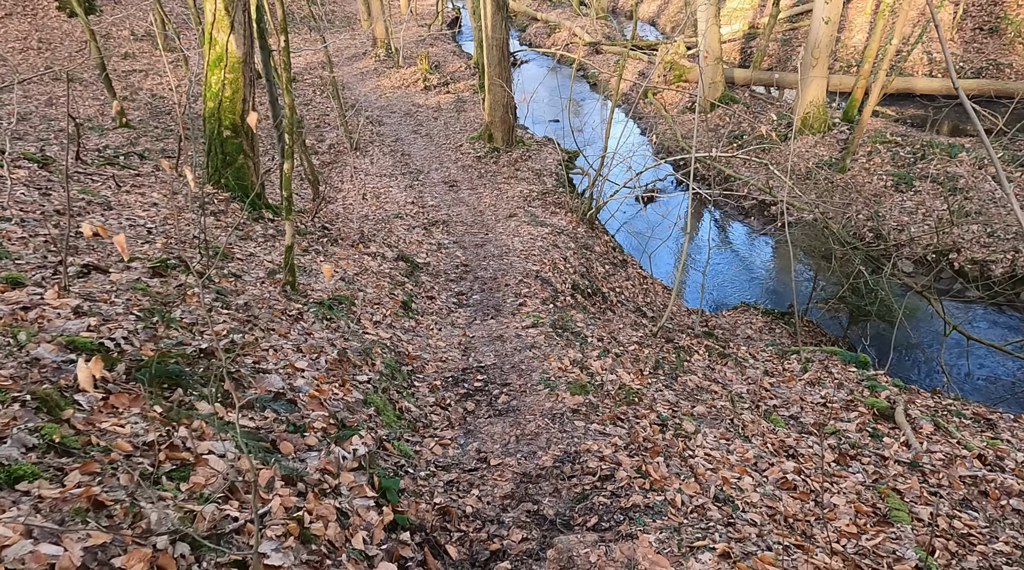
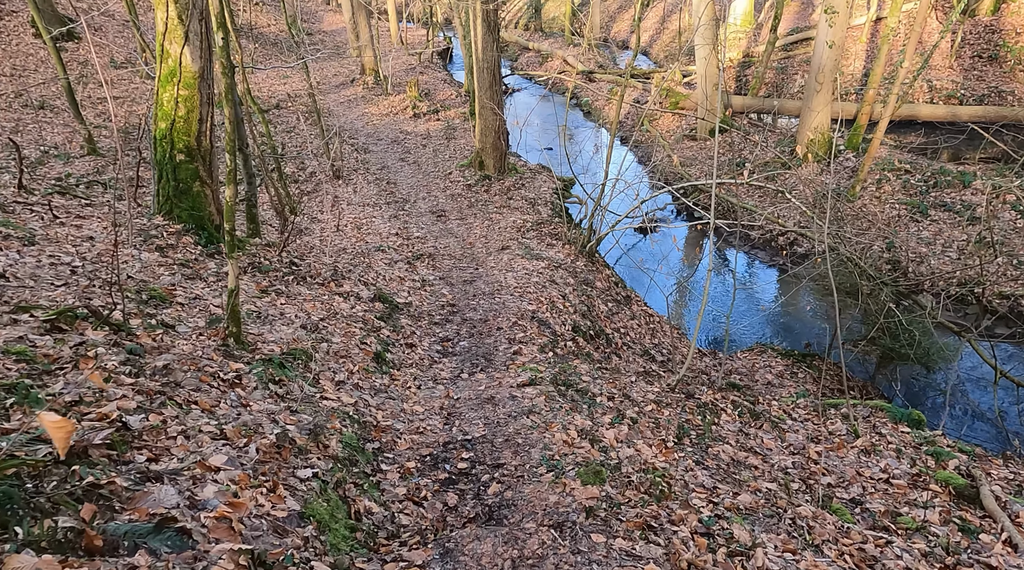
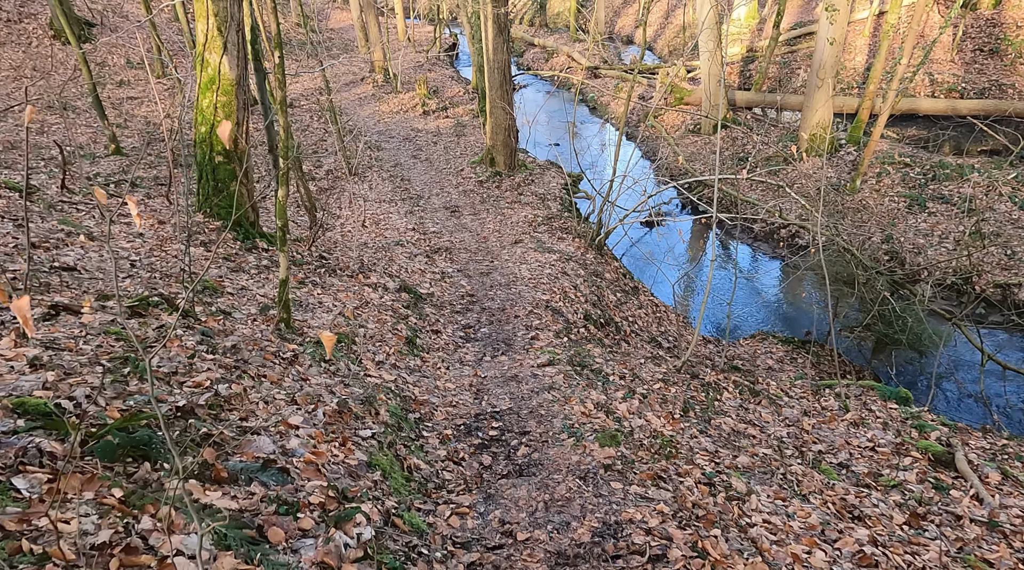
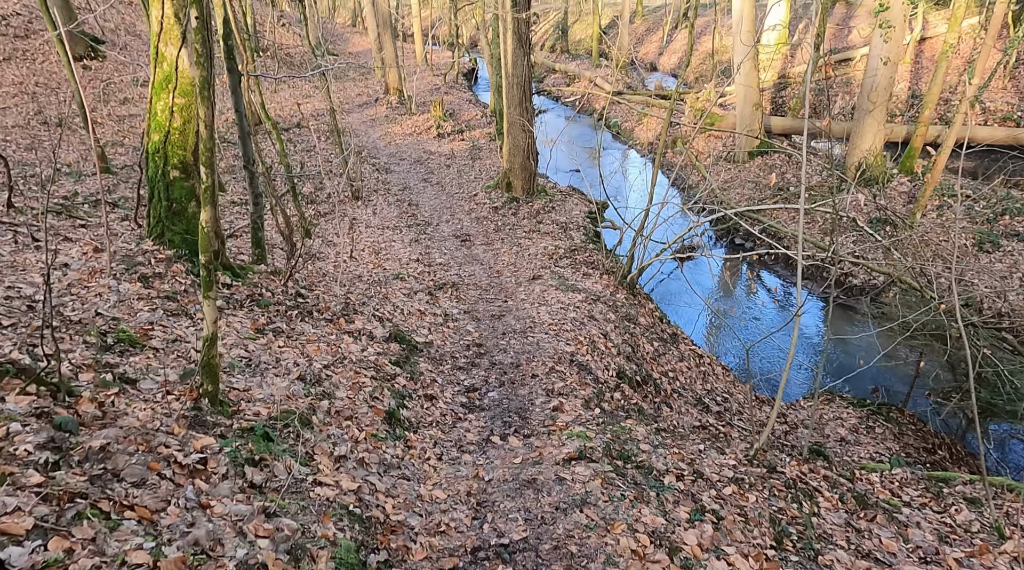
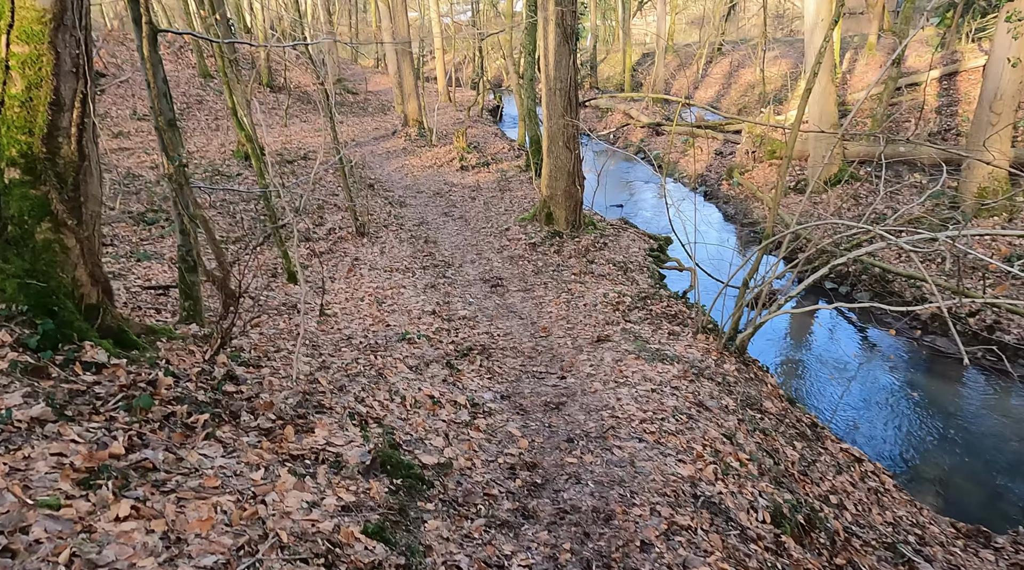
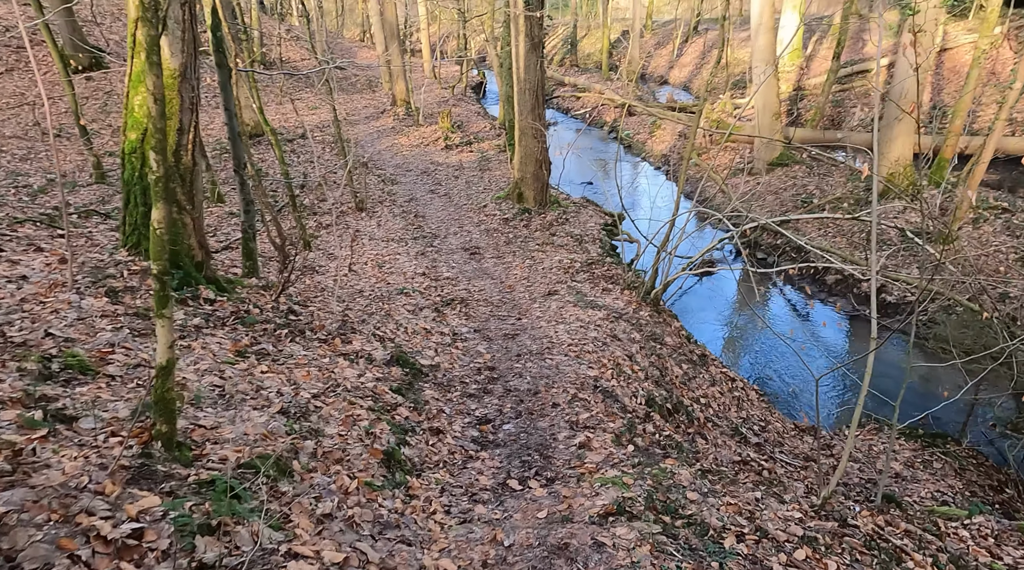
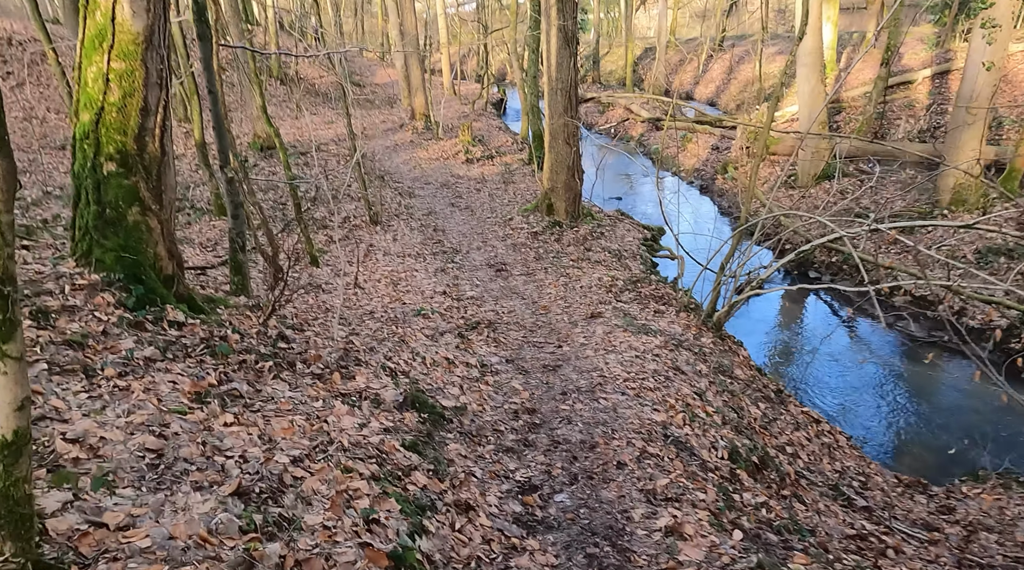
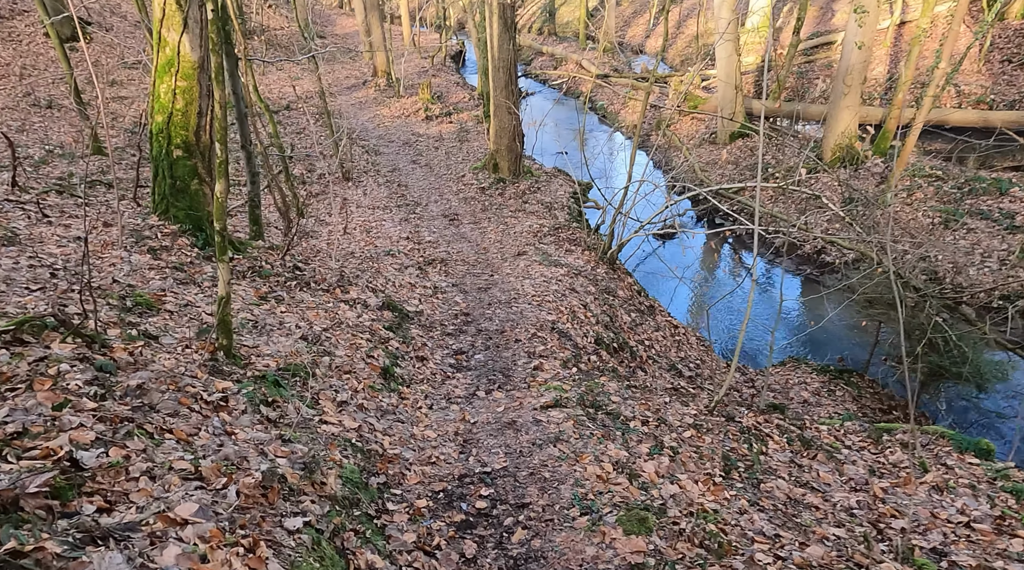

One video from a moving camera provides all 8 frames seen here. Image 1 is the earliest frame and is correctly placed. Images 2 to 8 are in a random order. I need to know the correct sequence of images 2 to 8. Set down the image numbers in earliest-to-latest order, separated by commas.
3, 2, 8, 4, 6, 7, 5
